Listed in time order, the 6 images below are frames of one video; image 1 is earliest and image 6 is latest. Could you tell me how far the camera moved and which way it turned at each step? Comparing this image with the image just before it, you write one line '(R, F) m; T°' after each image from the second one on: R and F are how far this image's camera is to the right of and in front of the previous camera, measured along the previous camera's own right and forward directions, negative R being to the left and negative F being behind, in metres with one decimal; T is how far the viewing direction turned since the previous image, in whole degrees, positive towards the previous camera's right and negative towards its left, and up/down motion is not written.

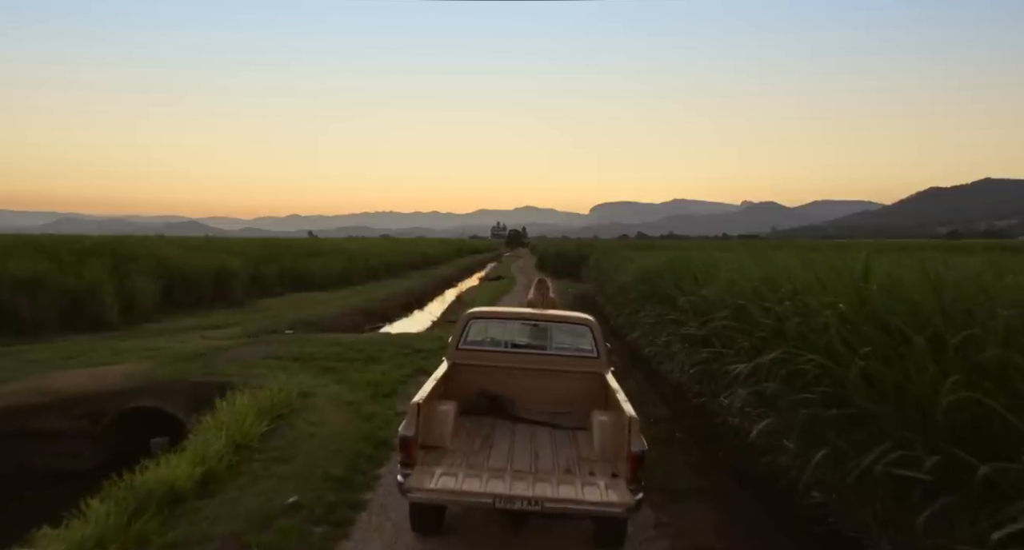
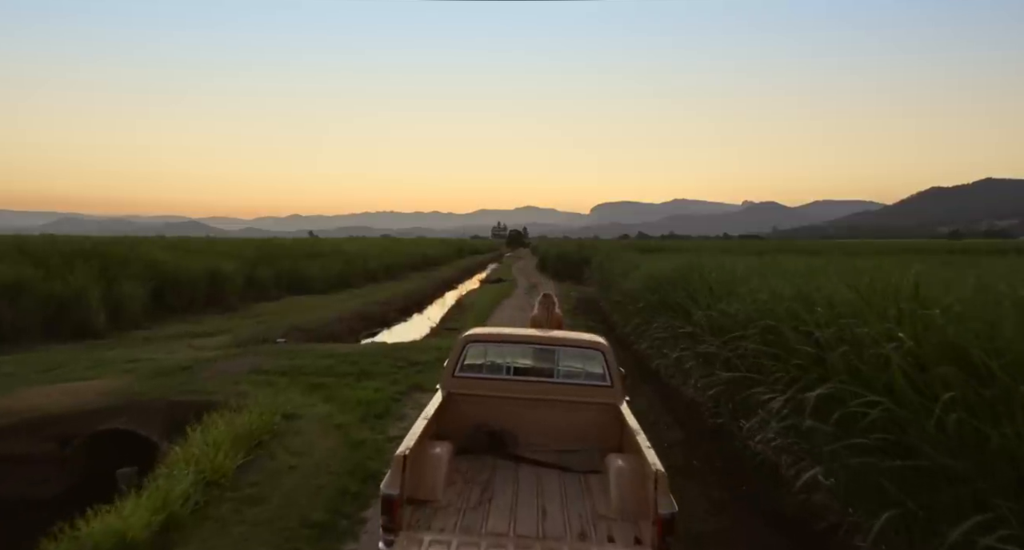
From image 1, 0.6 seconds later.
(0.0, +0.6) m; 0°
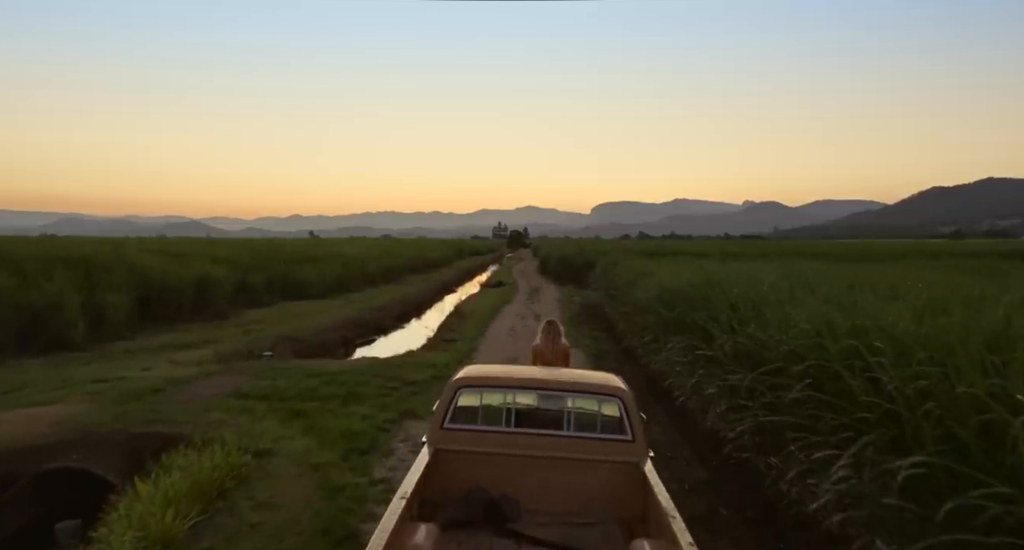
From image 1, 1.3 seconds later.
(0.0, +0.9) m; 0°
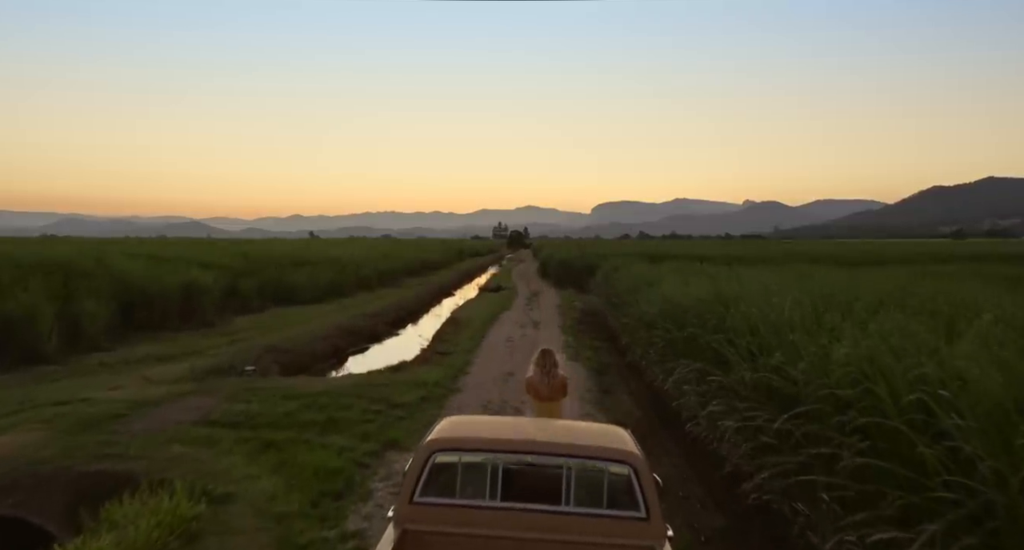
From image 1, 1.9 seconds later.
(+0.1, +0.8) m; 0°
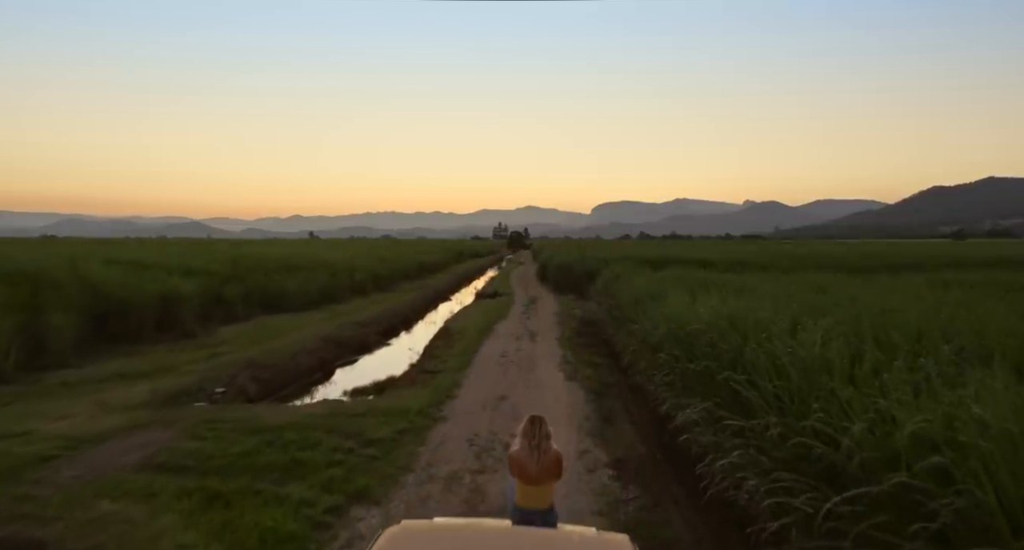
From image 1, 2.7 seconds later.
(+0.2, +1.1) m; 0°
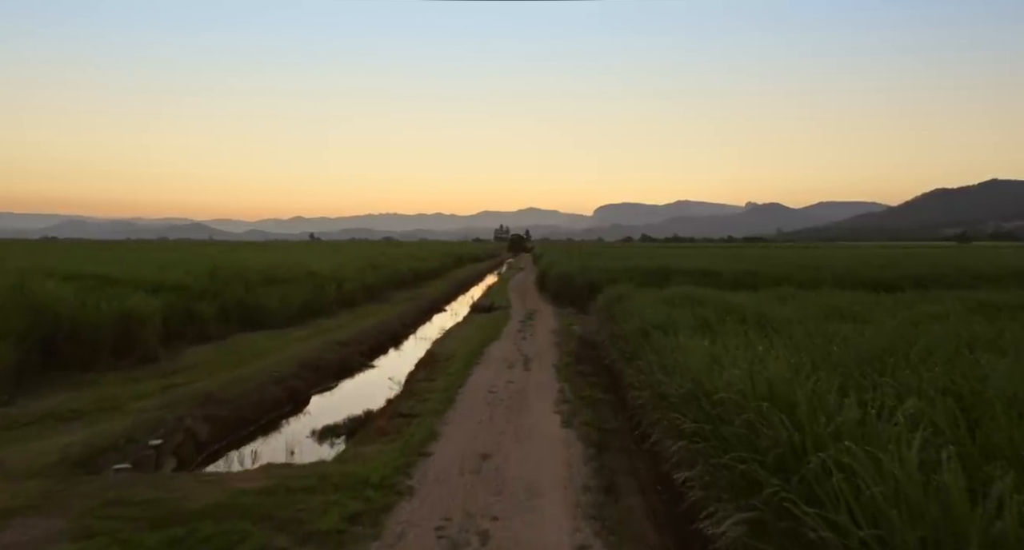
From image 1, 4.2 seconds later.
(+0.3, +1.9) m; 0°
